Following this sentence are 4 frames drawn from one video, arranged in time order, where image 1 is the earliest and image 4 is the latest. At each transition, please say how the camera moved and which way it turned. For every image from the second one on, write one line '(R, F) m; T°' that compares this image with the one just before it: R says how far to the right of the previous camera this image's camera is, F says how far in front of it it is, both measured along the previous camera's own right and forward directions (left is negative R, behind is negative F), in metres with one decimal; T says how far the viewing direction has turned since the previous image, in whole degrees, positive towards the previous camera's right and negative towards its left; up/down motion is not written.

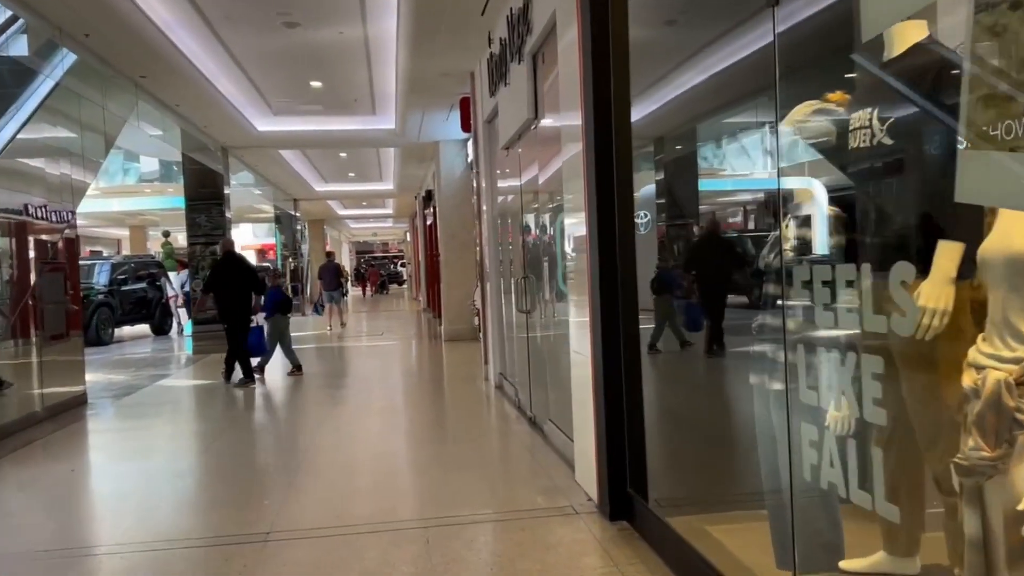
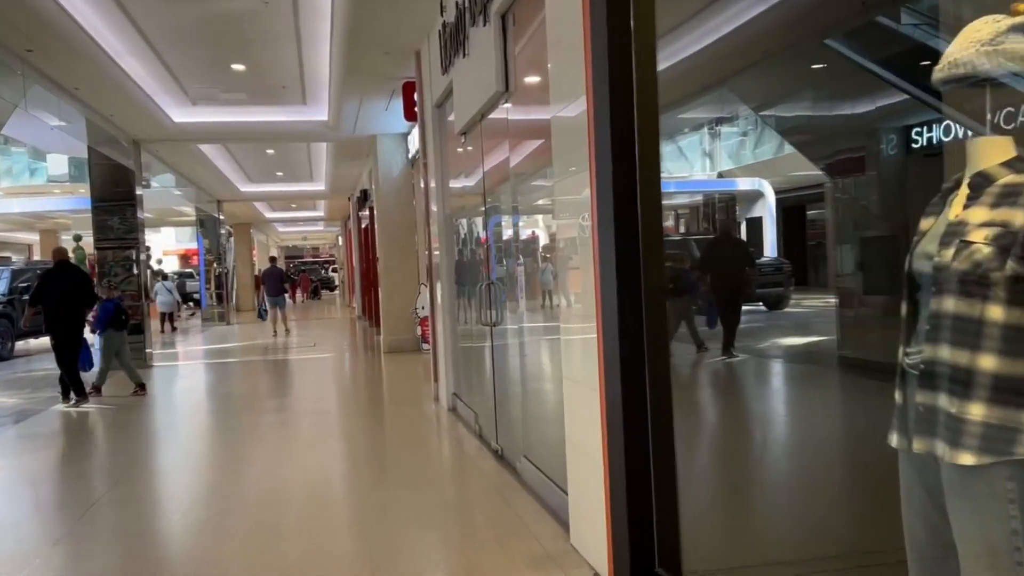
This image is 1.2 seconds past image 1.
(-0.1, +0.7) m; +4°
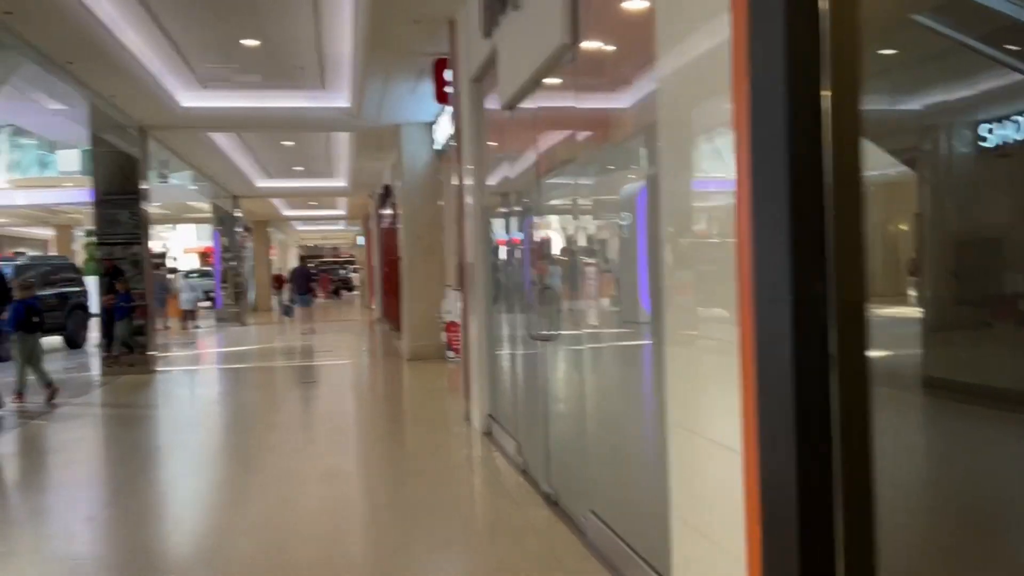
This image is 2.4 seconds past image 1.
(-0.1, +0.7) m; -1°
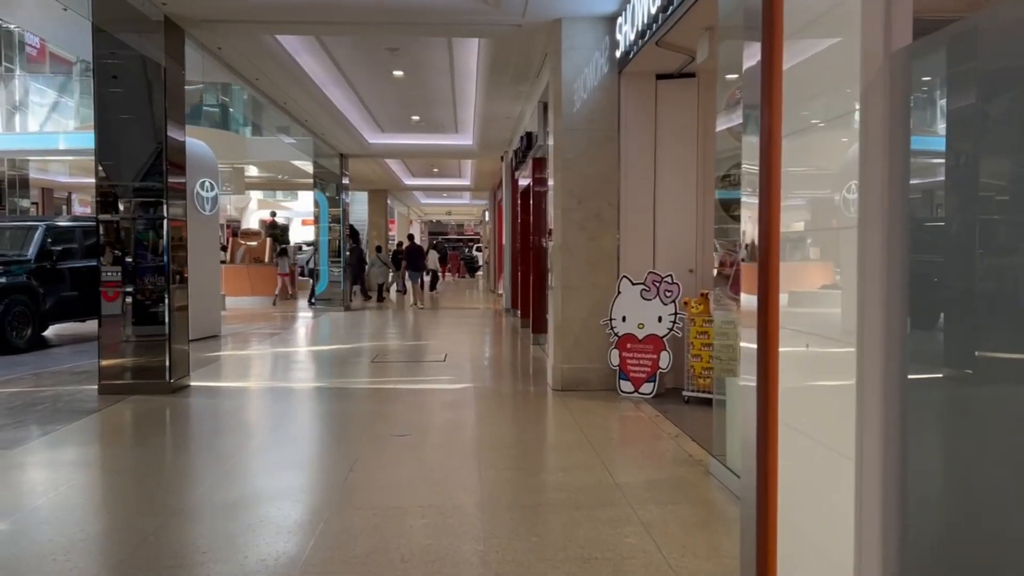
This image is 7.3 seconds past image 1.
(-0.5, +2.7) m; -8°
